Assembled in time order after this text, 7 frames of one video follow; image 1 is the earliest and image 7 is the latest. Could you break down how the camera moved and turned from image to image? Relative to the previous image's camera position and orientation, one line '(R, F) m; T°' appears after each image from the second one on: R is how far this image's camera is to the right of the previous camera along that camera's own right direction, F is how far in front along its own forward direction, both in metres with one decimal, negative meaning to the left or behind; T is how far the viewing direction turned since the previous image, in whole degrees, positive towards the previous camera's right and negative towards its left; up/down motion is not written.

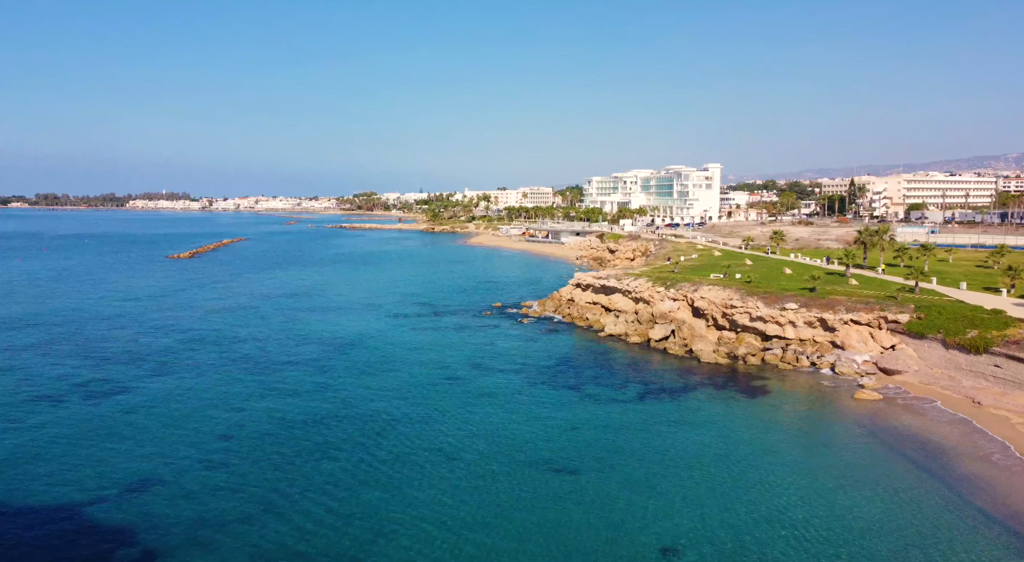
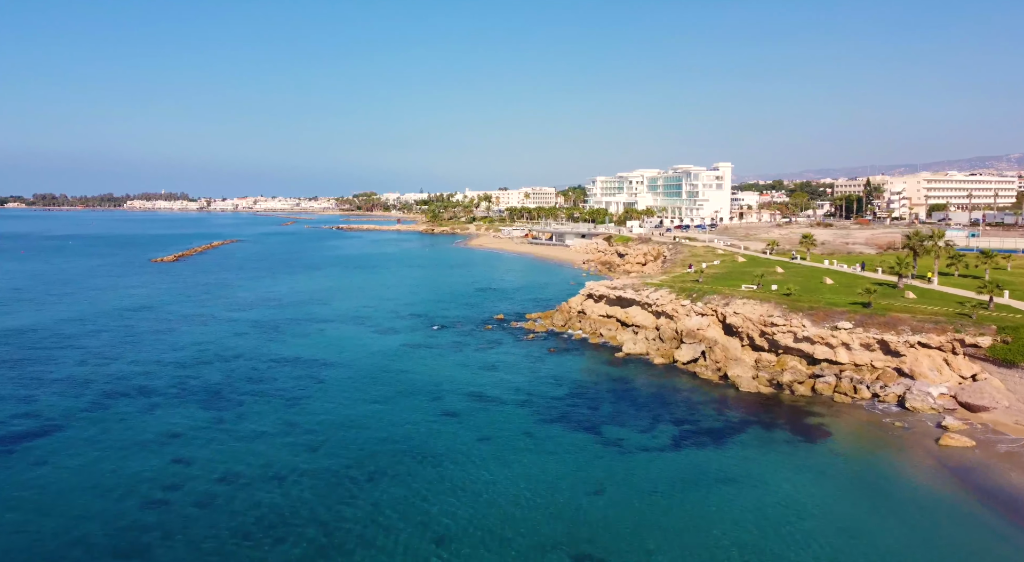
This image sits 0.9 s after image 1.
(-0.3, +6.2) m; 0°
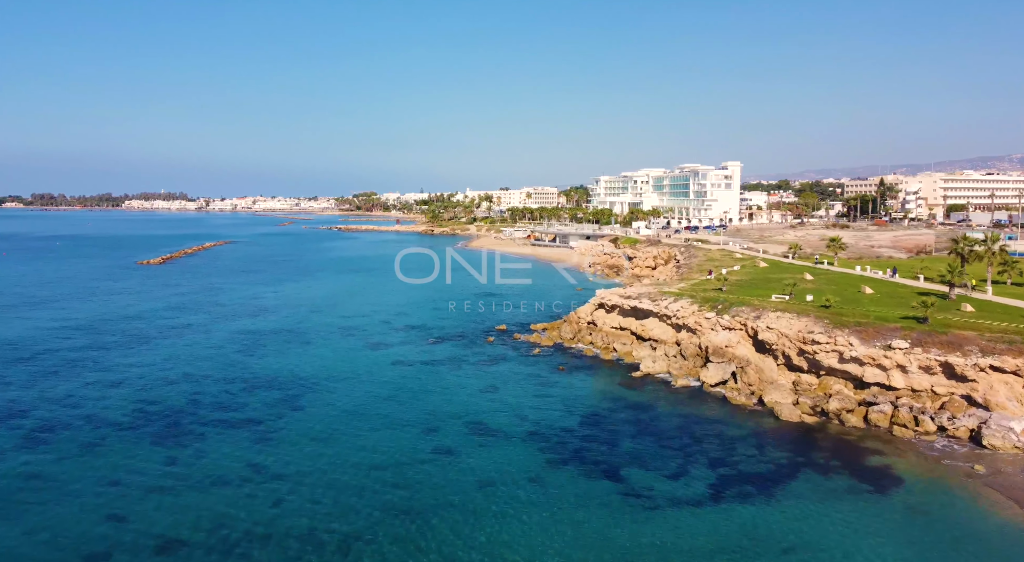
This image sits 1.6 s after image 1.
(-0.2, +4.8) m; 0°
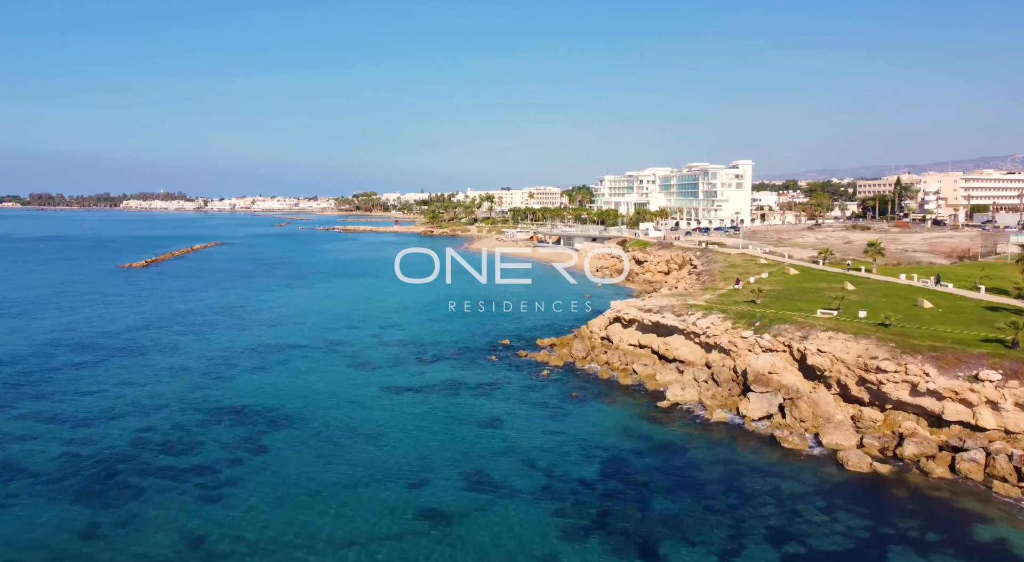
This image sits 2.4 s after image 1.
(-0.2, +5.6) m; 0°
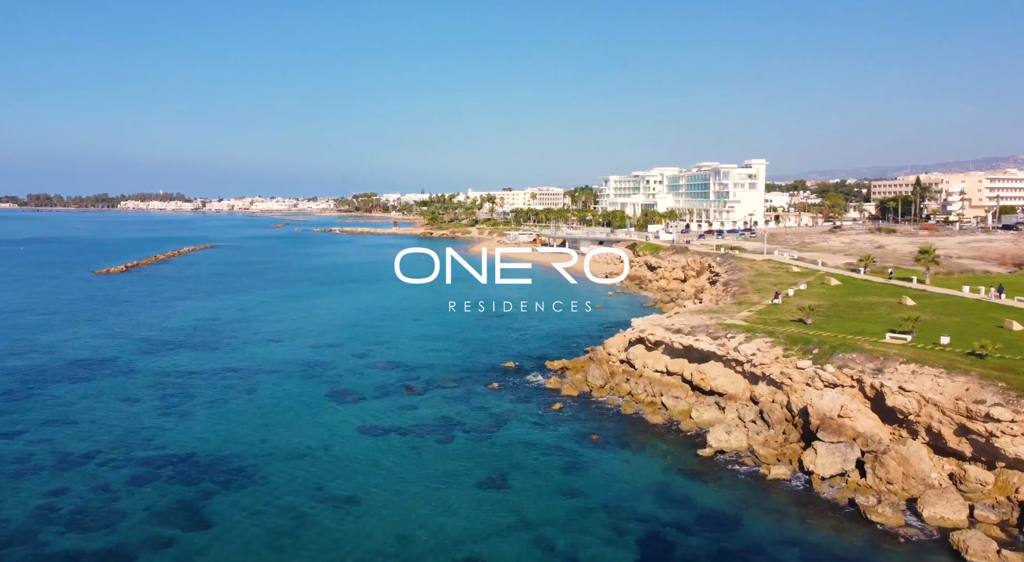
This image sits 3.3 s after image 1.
(-0.3, +6.1) m; 0°
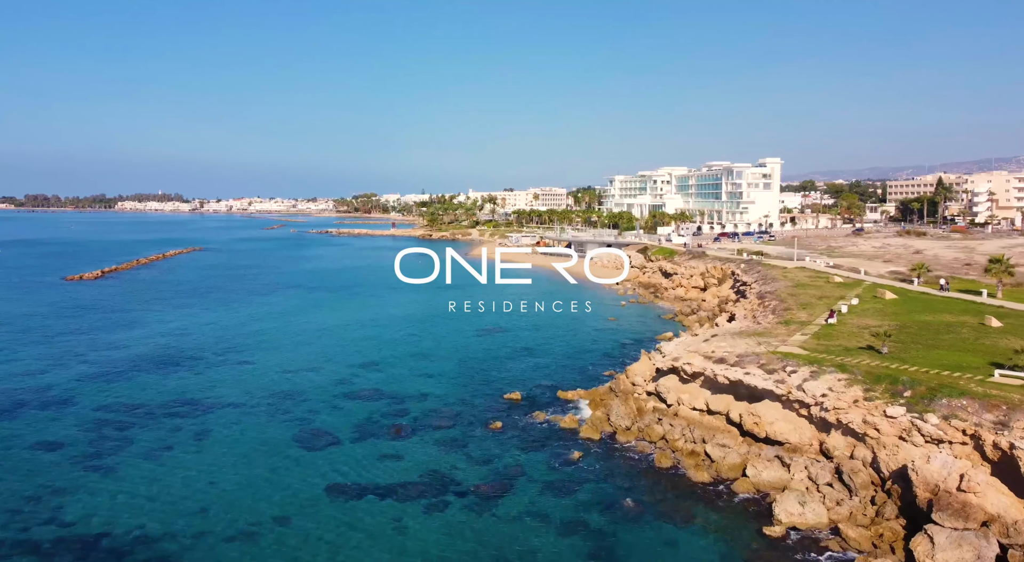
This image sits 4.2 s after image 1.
(-0.3, +6.3) m; 0°
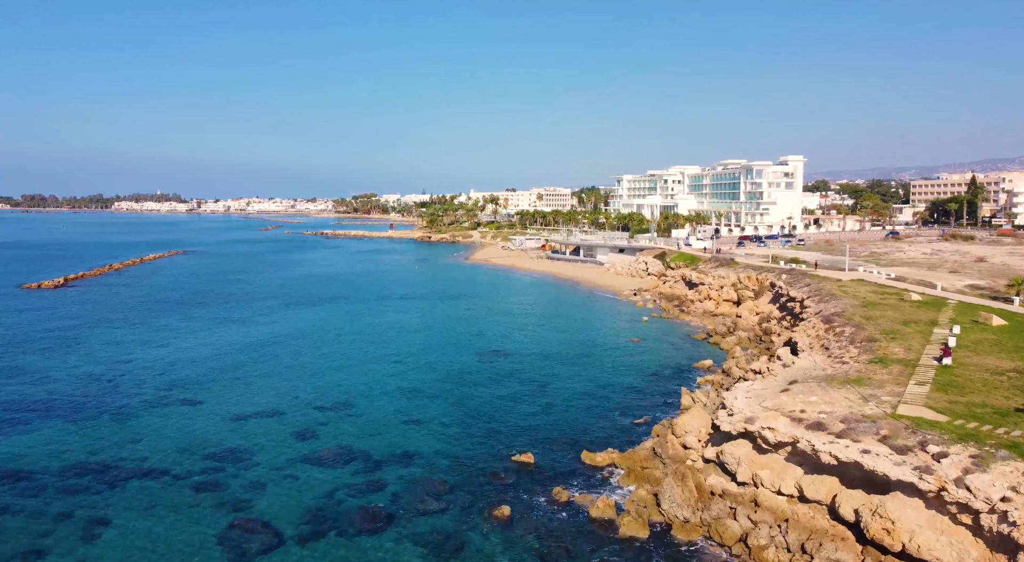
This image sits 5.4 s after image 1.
(-0.4, +8.4) m; 0°
